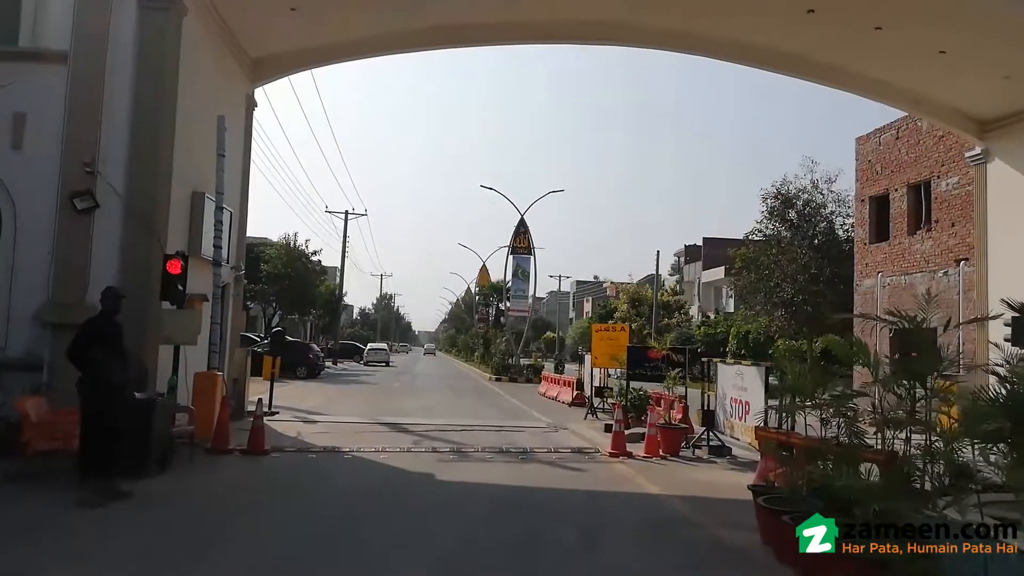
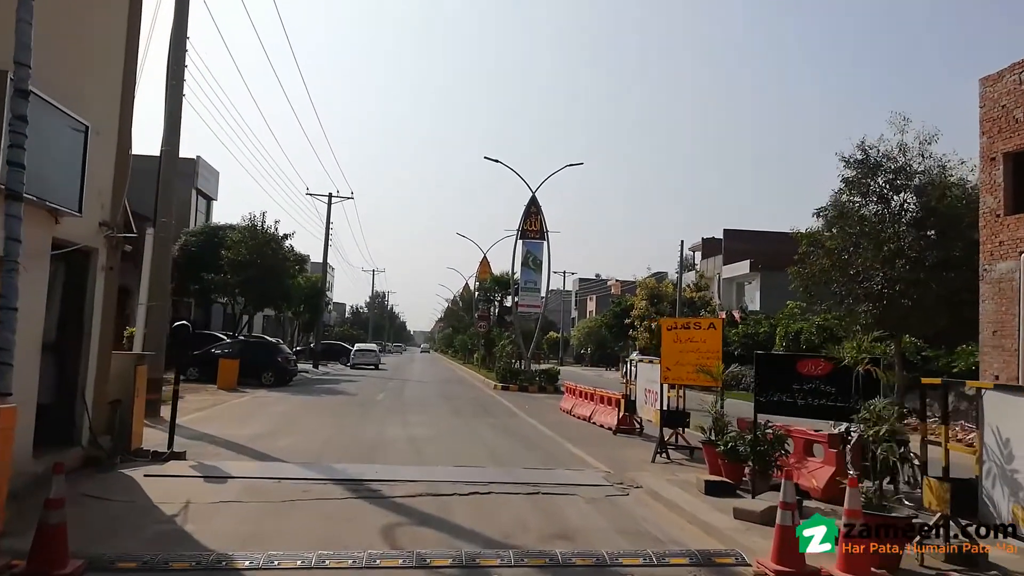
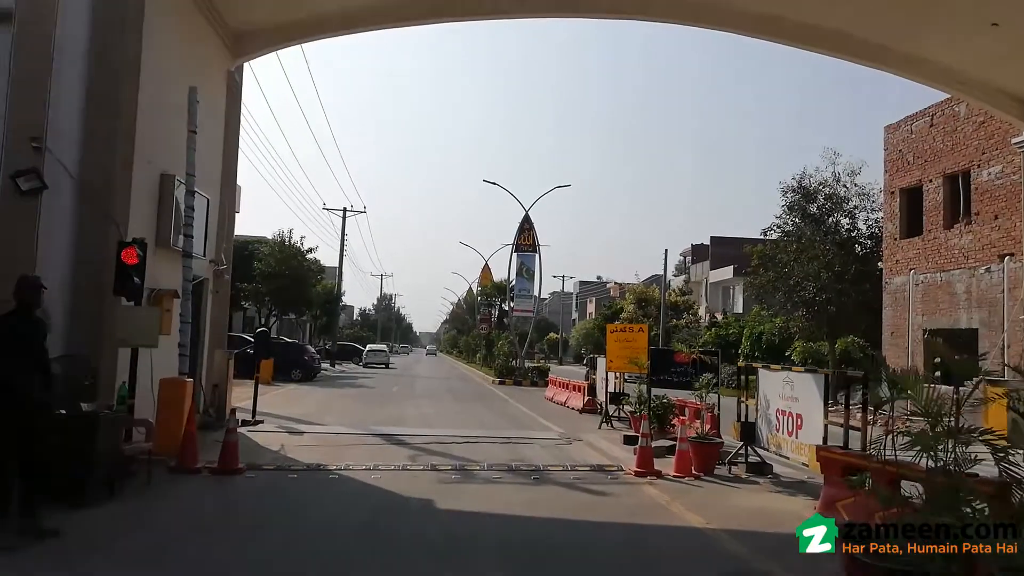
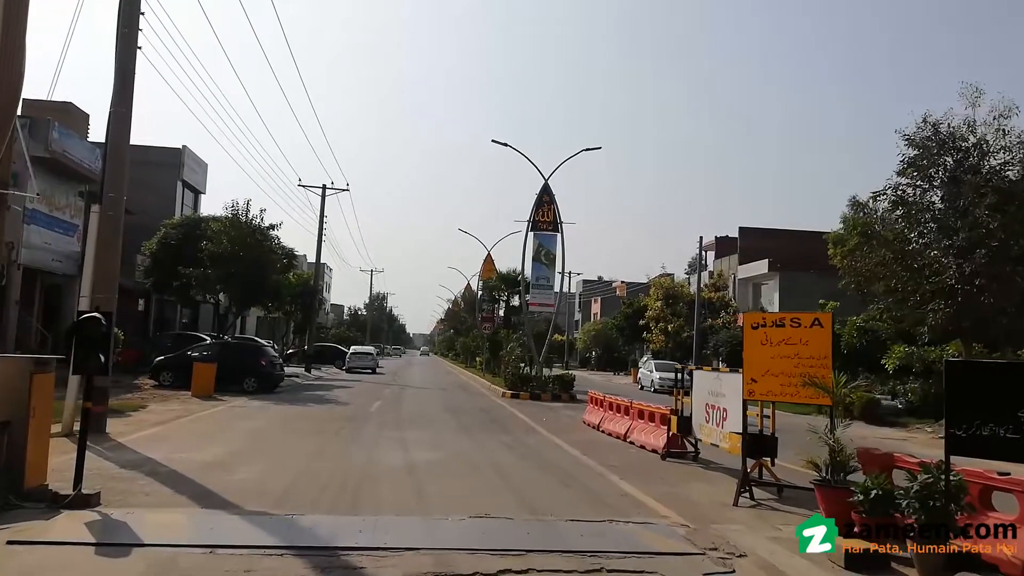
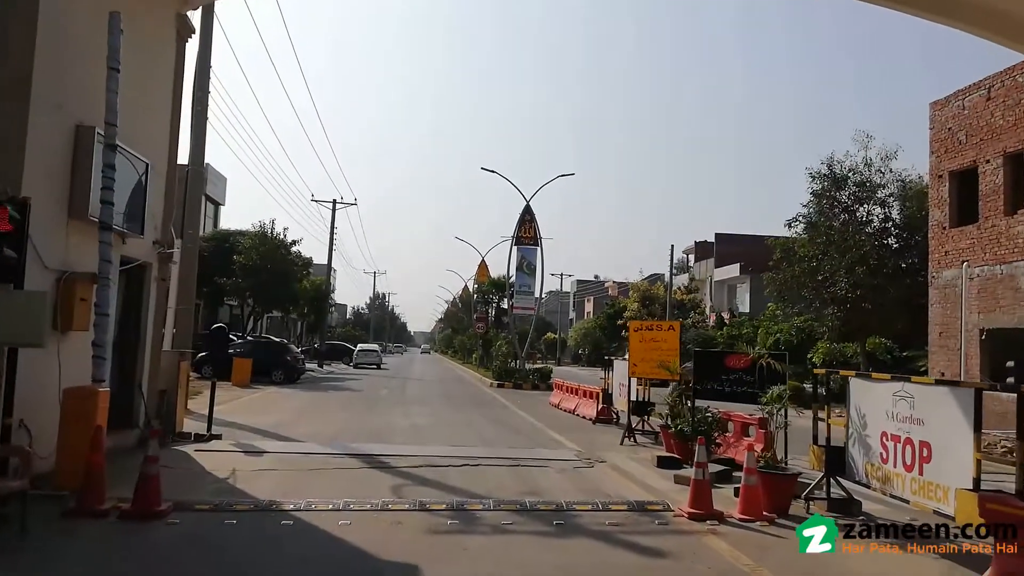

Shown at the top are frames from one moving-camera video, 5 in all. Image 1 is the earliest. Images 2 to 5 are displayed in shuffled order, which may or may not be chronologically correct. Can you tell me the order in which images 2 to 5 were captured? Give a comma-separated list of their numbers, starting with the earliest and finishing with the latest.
3, 5, 2, 4
